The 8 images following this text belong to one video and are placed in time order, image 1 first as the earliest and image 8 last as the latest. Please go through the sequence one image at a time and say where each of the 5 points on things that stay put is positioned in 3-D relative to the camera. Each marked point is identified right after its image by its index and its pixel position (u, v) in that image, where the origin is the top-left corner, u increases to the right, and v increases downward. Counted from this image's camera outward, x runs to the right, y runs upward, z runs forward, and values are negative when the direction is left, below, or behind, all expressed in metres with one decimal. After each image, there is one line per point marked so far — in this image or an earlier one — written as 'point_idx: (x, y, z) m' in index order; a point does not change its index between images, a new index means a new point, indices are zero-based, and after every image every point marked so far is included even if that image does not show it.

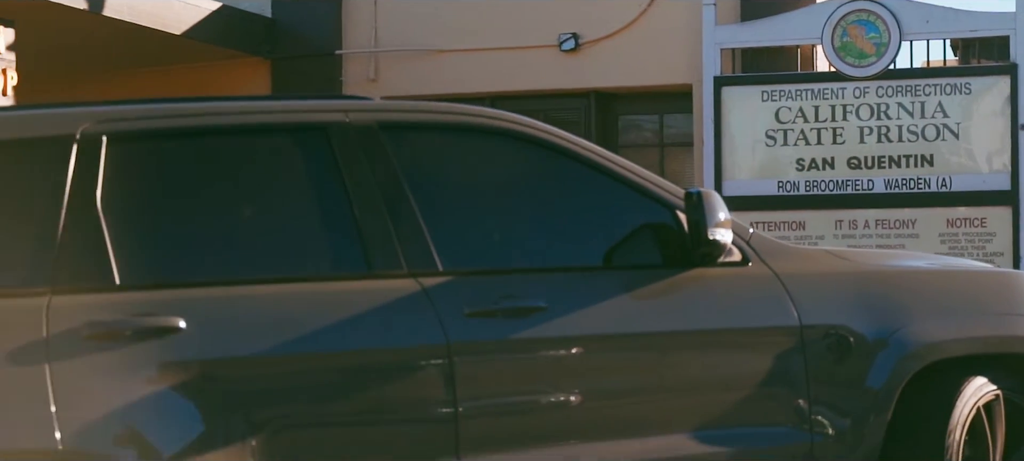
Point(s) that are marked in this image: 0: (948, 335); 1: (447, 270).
0: (+0.9, -0.2, +3.6) m
1: (-0.1, -0.1, +3.1) m
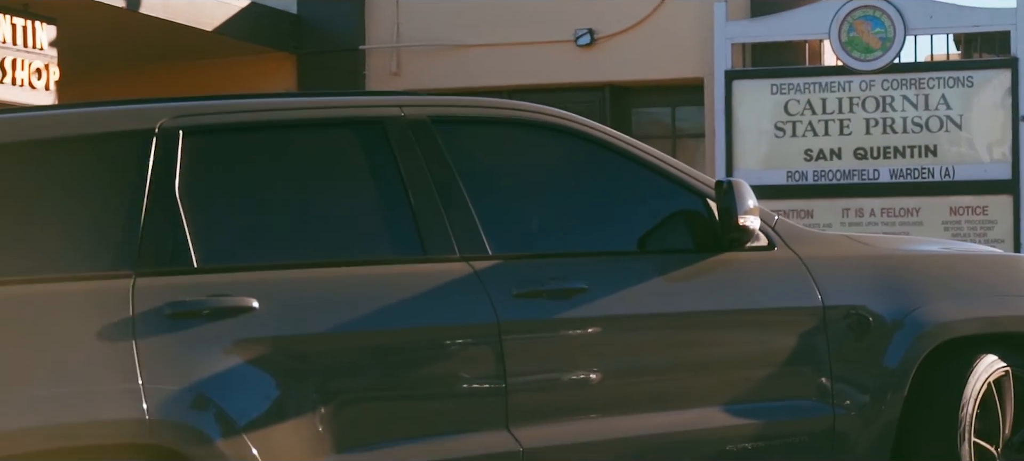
0: (+1.0, -0.2, +3.8) m
1: (0.0, 0.0, +3.4) m
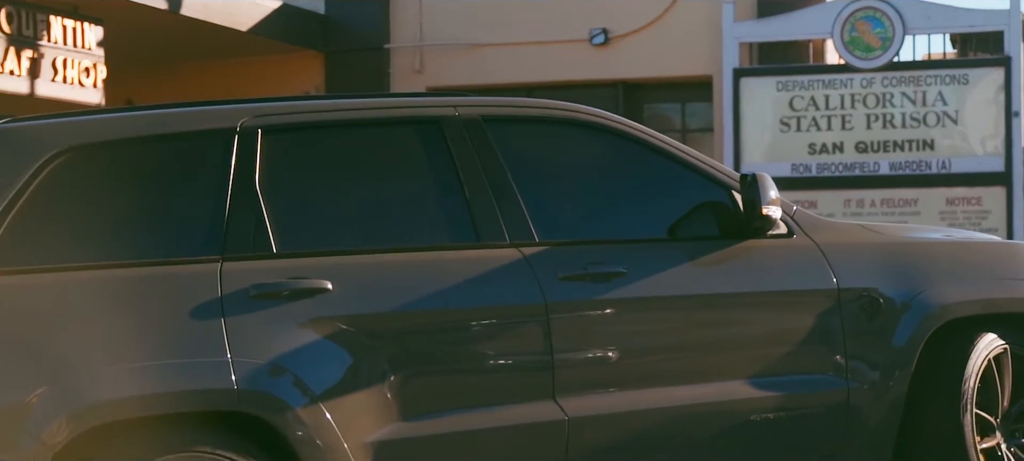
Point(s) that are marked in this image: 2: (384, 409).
0: (+1.1, -0.2, +4.2) m
1: (+0.1, 0.0, +3.7) m
2: (-0.3, -0.4, +3.4) m
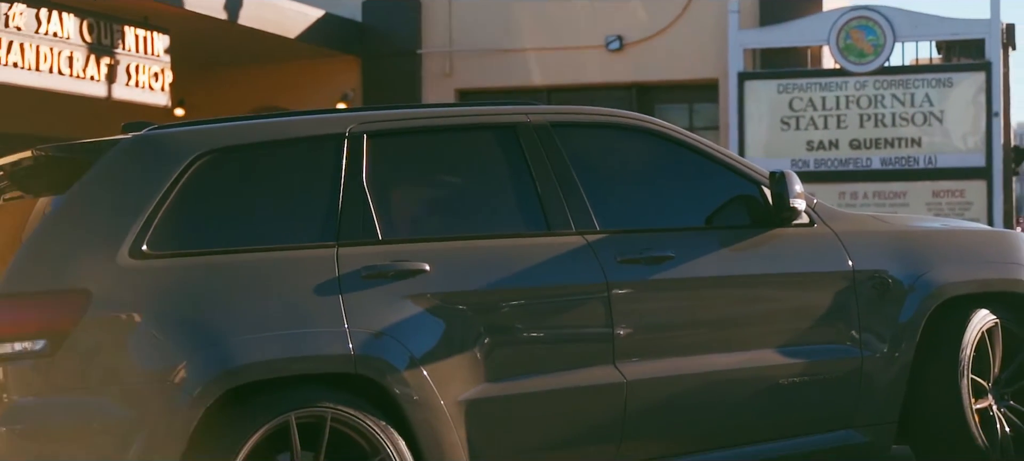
0: (+1.3, -0.1, +4.8) m
1: (+0.2, 0.0, +4.3) m
2: (-0.1, -0.3, +3.9) m
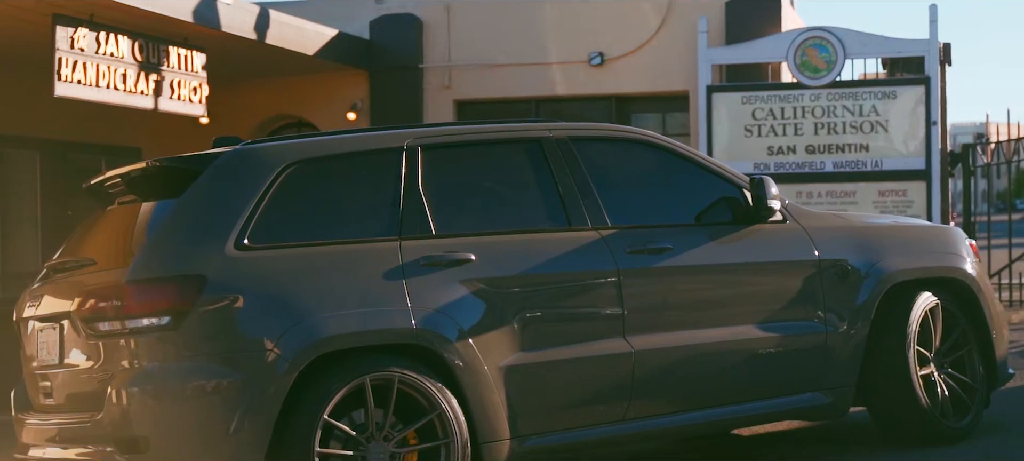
0: (+1.3, -0.1, +5.7) m
1: (+0.3, 0.0, +5.1) m
2: (0.0, -0.3, +4.8) m
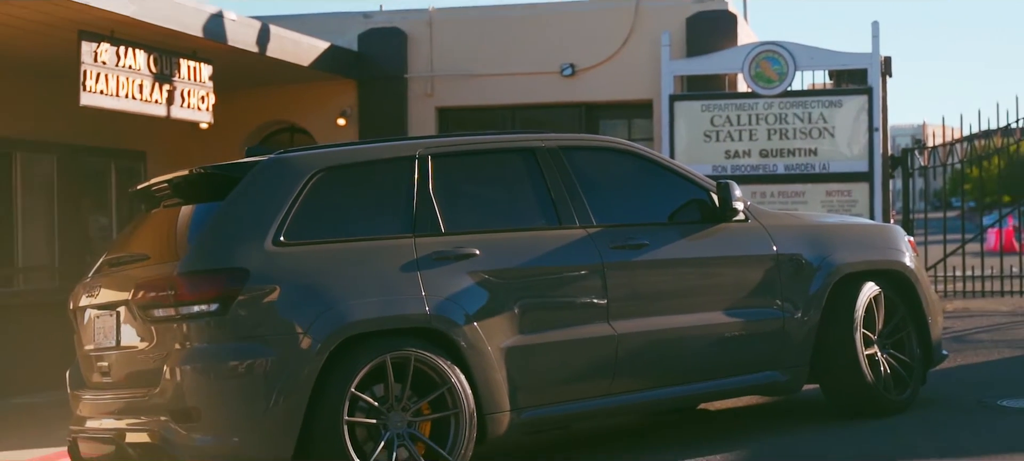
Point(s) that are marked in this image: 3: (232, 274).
0: (+1.3, -0.1, +6.4) m
1: (+0.3, 0.0, +5.8) m
2: (0.0, -0.3, +5.5) m
3: (-0.9, -0.1, +5.1) m
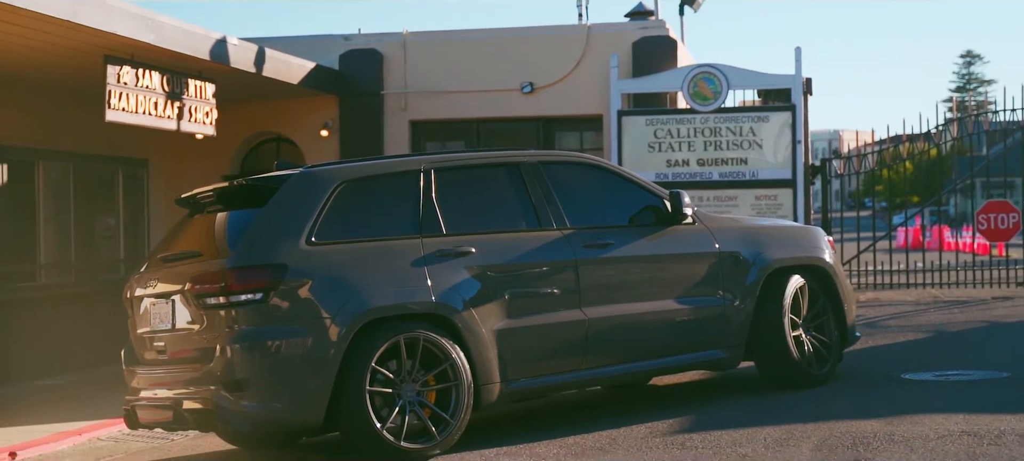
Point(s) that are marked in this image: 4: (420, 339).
0: (+1.2, -0.1, +7.6) m
1: (+0.2, 0.0, +6.9) m
2: (0.0, -0.3, +6.6) m
3: (-0.9, -0.1, +6.1) m
4: (-0.4, -0.4, +6.4) m
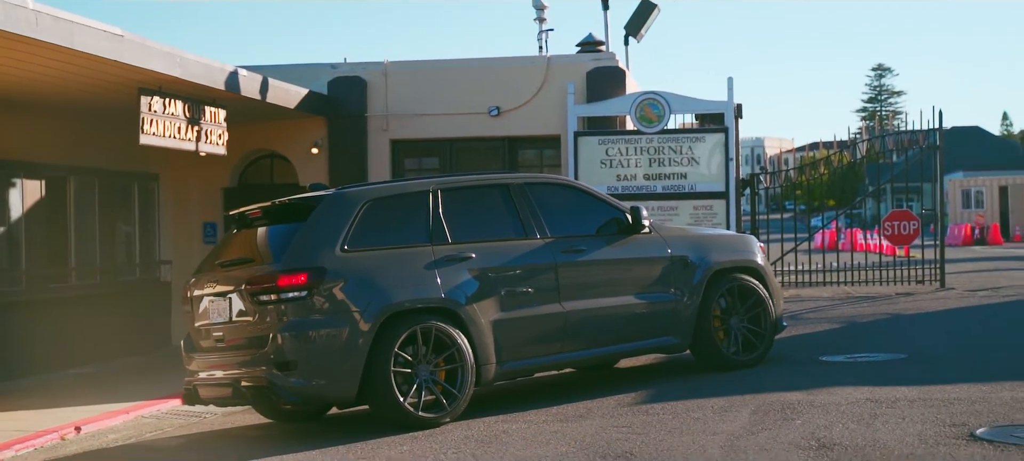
0: (+1.1, -0.2, +9.1) m
1: (+0.2, 0.0, +8.4) m
2: (-0.1, -0.4, +8.0) m
3: (-0.9, -0.2, +7.6) m
4: (-0.4, -0.5, +7.8) m
